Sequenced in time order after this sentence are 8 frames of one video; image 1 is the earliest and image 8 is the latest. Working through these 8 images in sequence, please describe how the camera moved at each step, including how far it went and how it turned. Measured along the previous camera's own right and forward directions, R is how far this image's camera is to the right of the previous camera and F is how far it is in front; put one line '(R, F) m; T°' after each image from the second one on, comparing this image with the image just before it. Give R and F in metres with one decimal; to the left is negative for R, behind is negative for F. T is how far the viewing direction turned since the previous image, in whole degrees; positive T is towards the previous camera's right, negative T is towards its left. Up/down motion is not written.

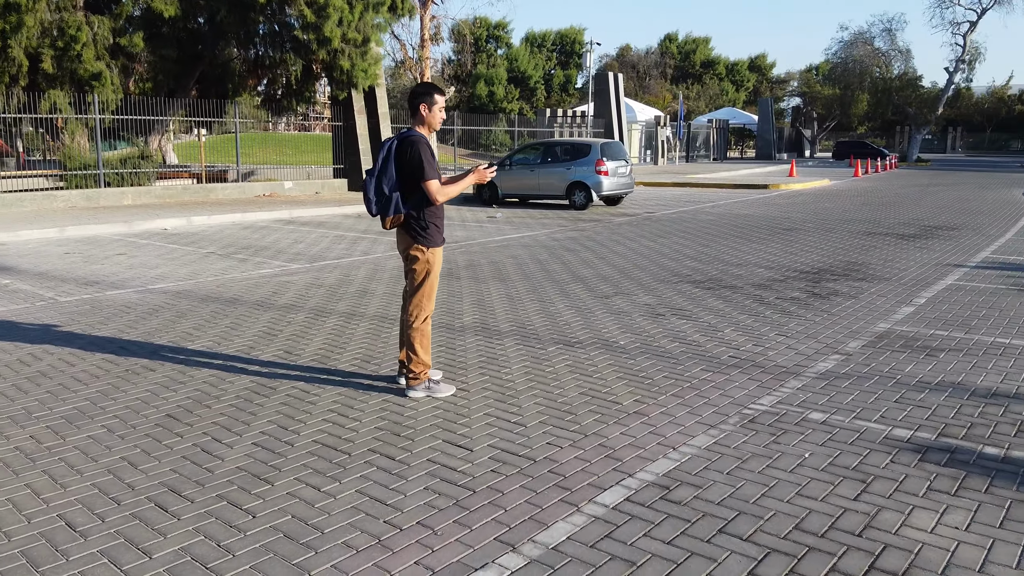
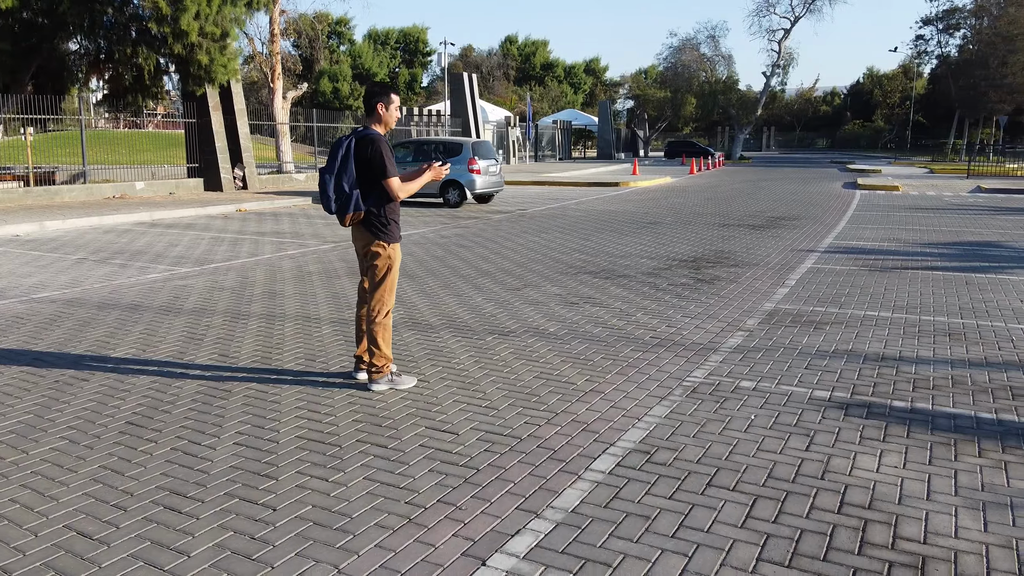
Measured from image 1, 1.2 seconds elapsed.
(-0.8, -0.2) m; +11°
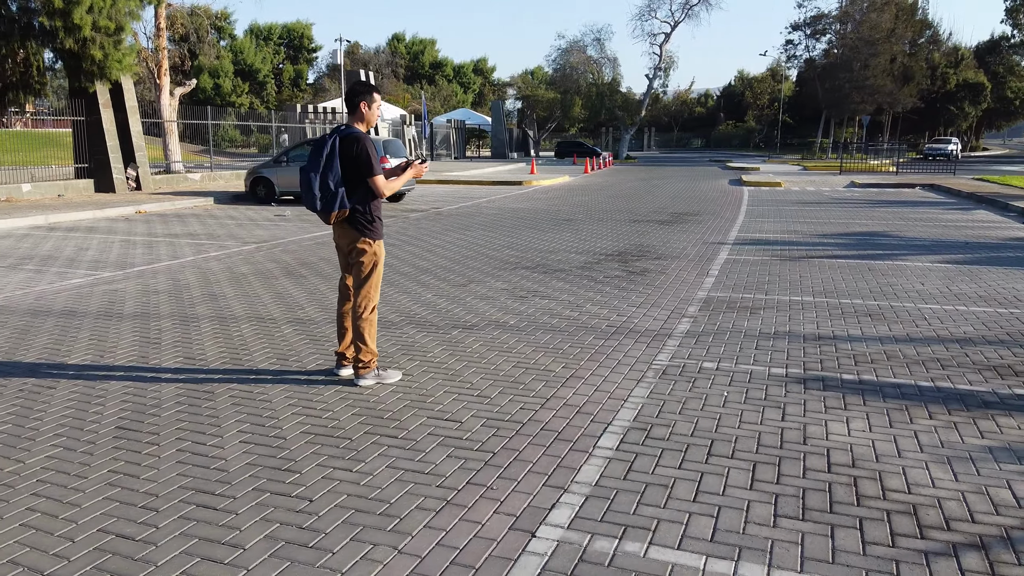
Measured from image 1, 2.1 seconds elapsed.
(-0.7, -0.2) m; +8°
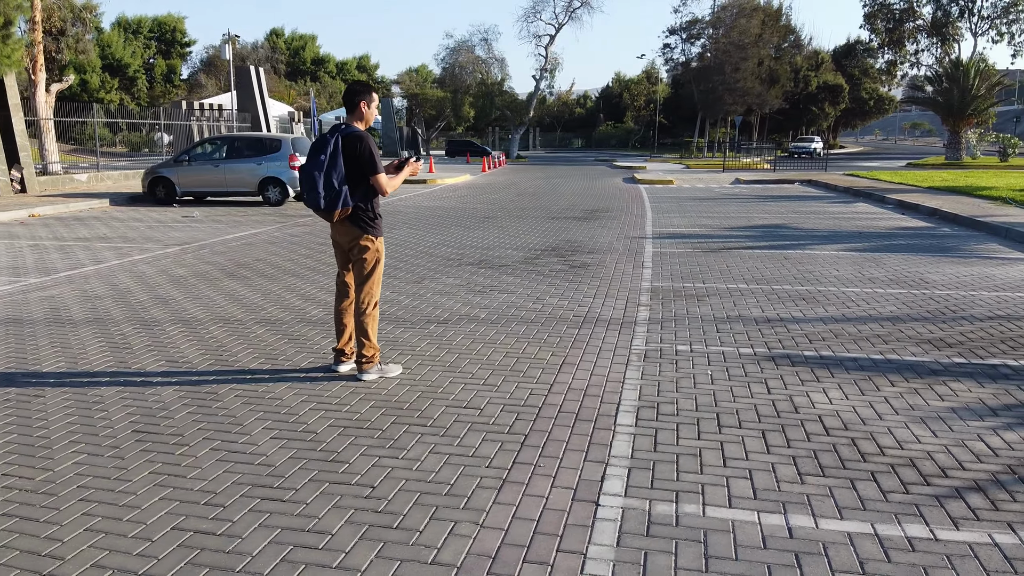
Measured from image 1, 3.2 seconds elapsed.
(-0.8, -0.2) m; +8°
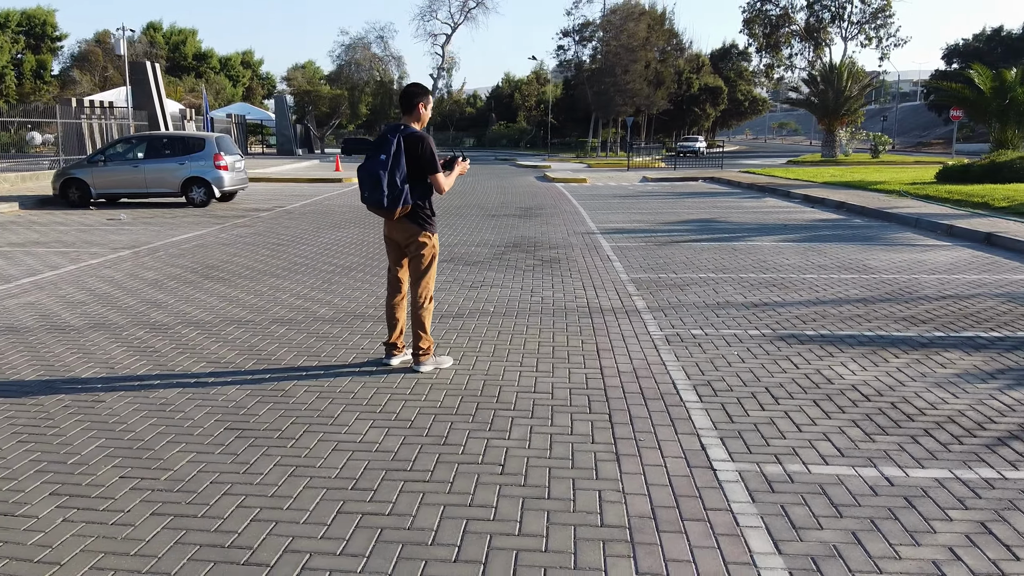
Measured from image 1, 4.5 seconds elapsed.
(-1.2, -0.2) m; +8°
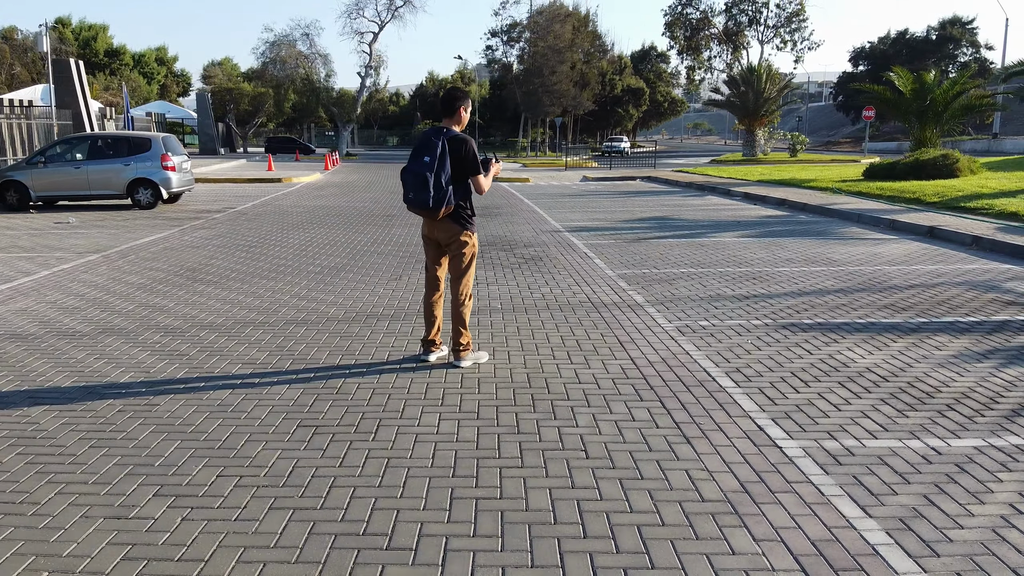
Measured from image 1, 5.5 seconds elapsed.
(-0.8, -0.2) m; +6°
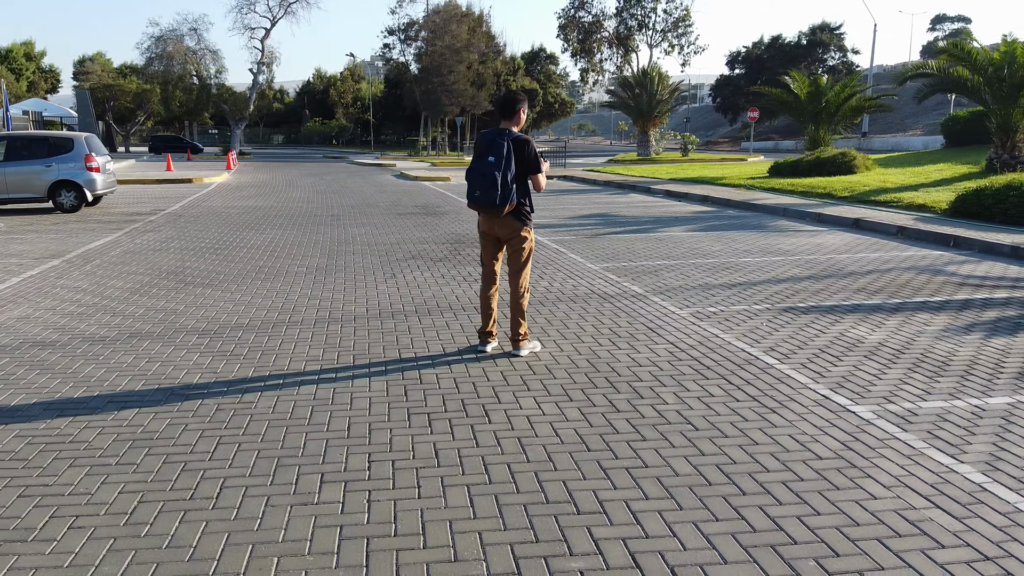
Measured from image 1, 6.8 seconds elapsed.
(-1.3, -0.2) m; +8°
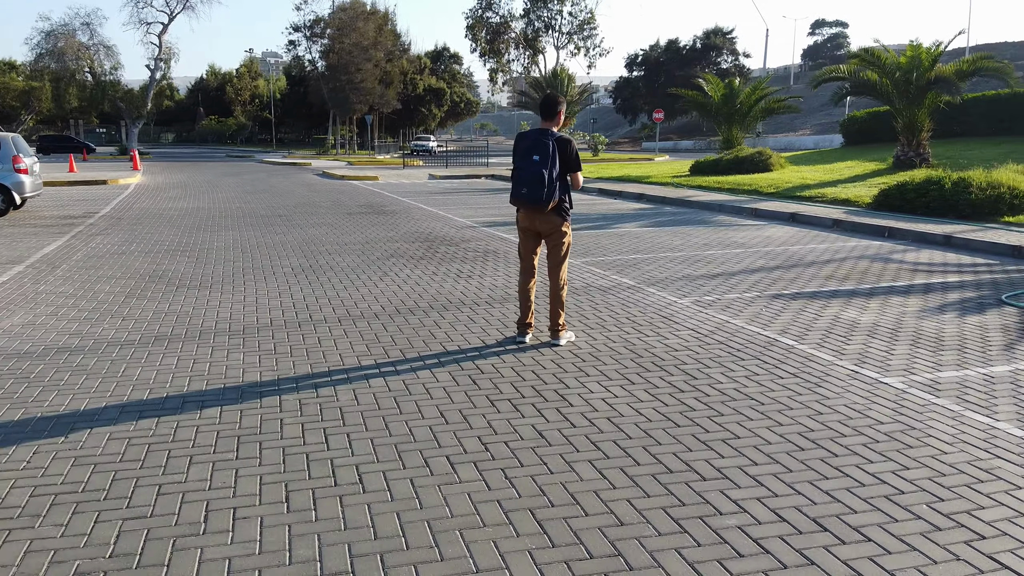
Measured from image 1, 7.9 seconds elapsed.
(-1.1, -0.2) m; +7°
